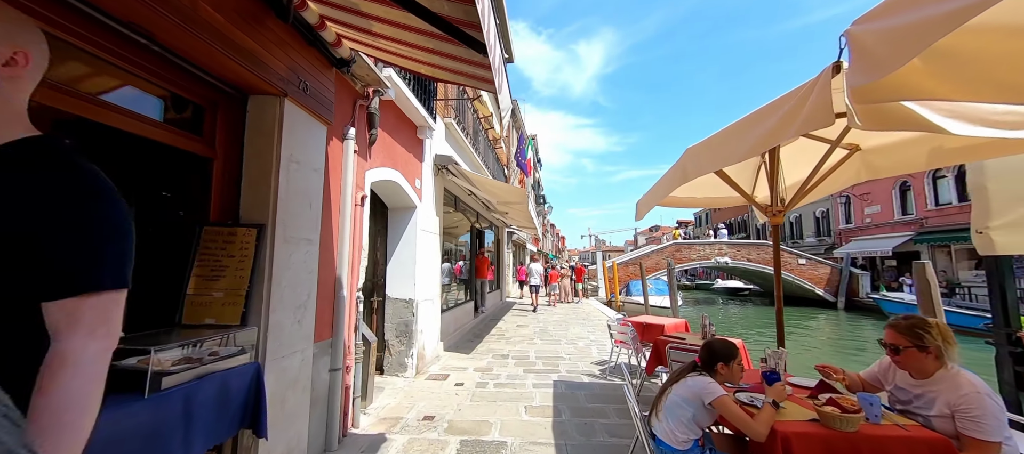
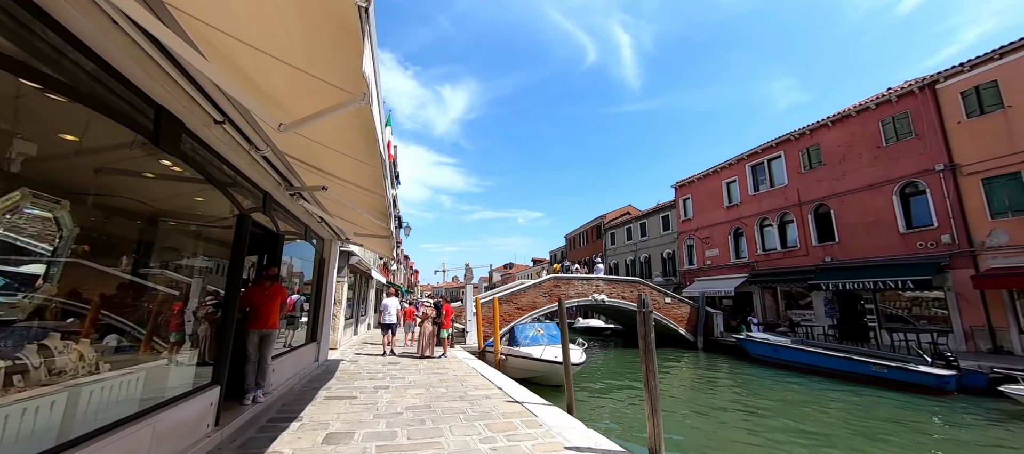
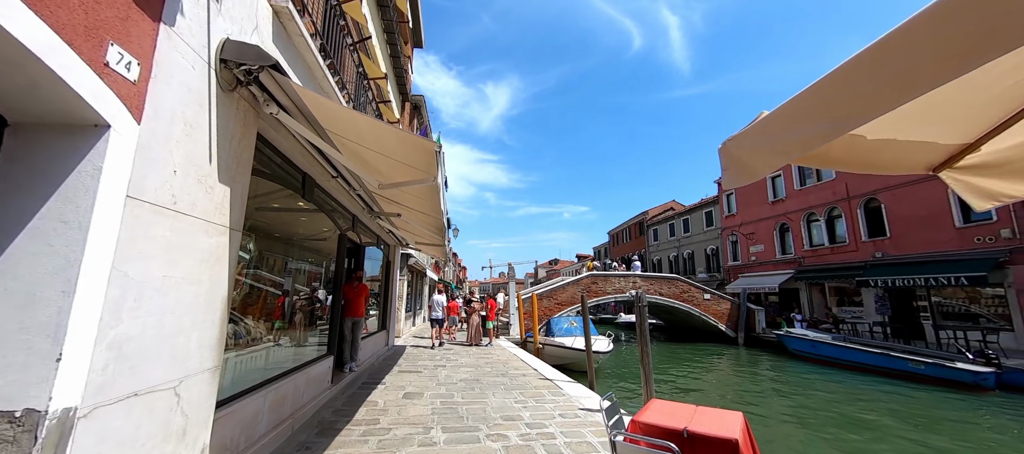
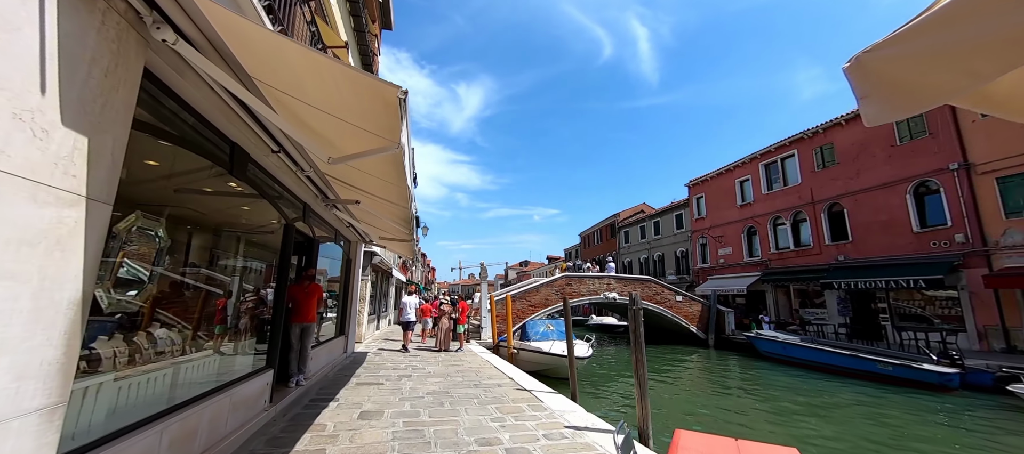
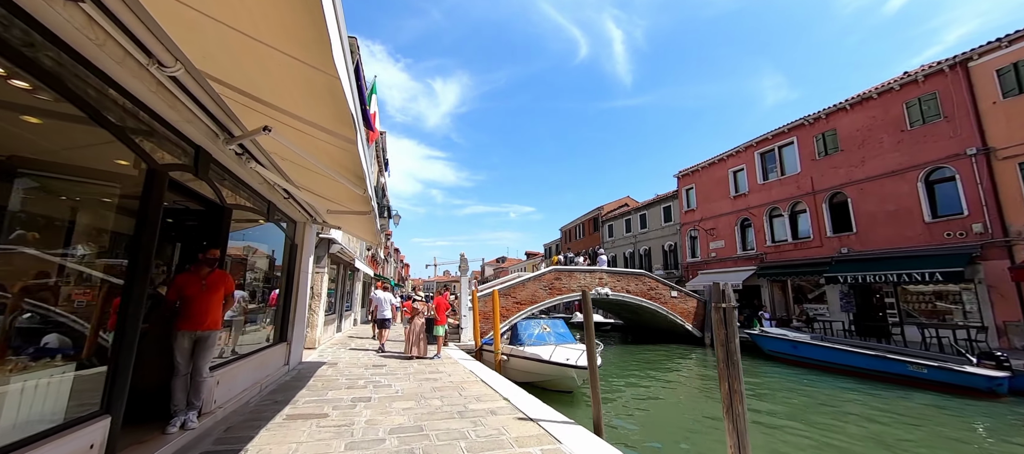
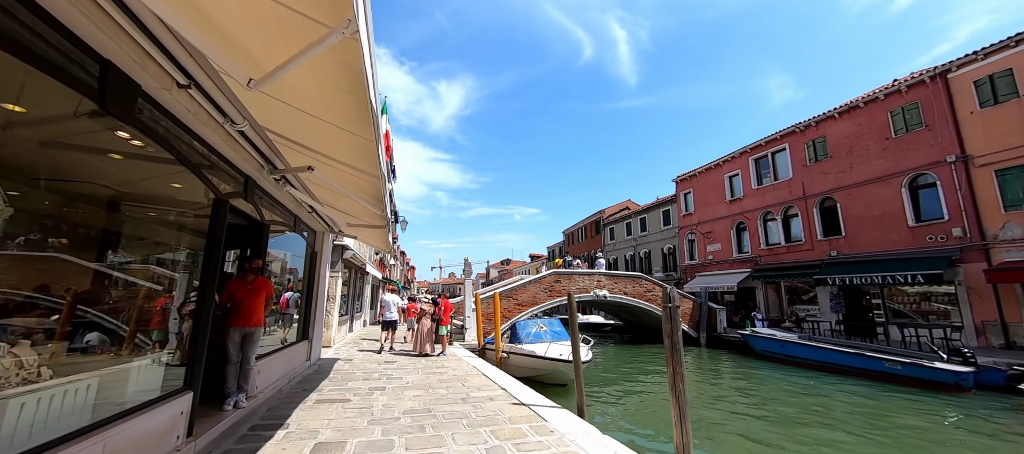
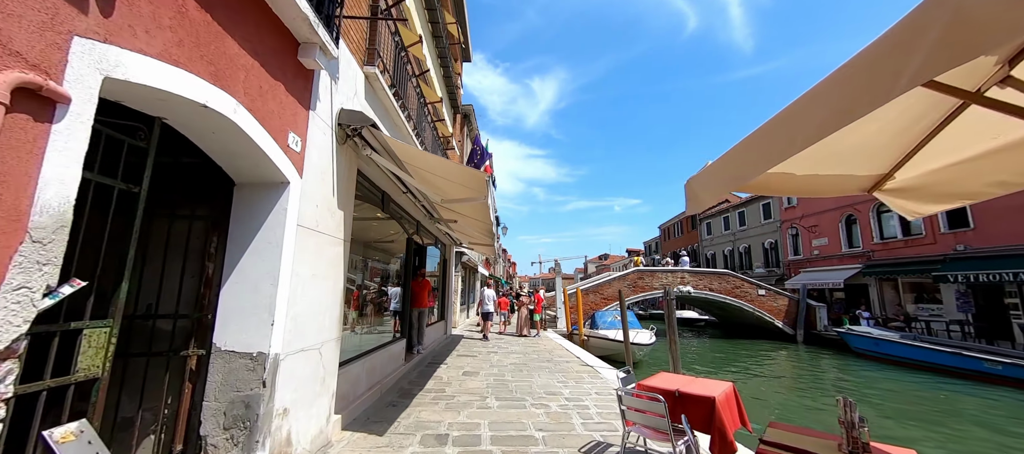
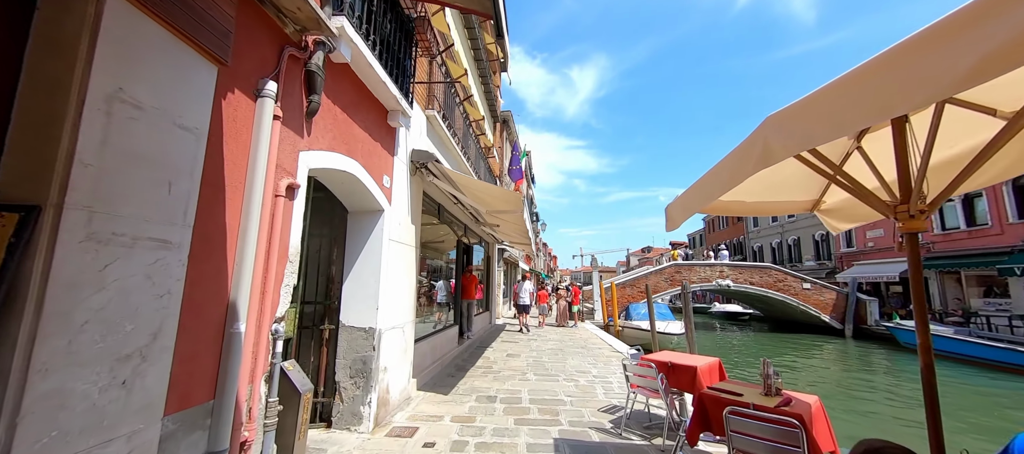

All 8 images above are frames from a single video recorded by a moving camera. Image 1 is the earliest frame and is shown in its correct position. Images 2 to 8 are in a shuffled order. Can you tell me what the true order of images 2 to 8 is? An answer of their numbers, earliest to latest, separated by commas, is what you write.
8, 7, 3, 4, 2, 6, 5
